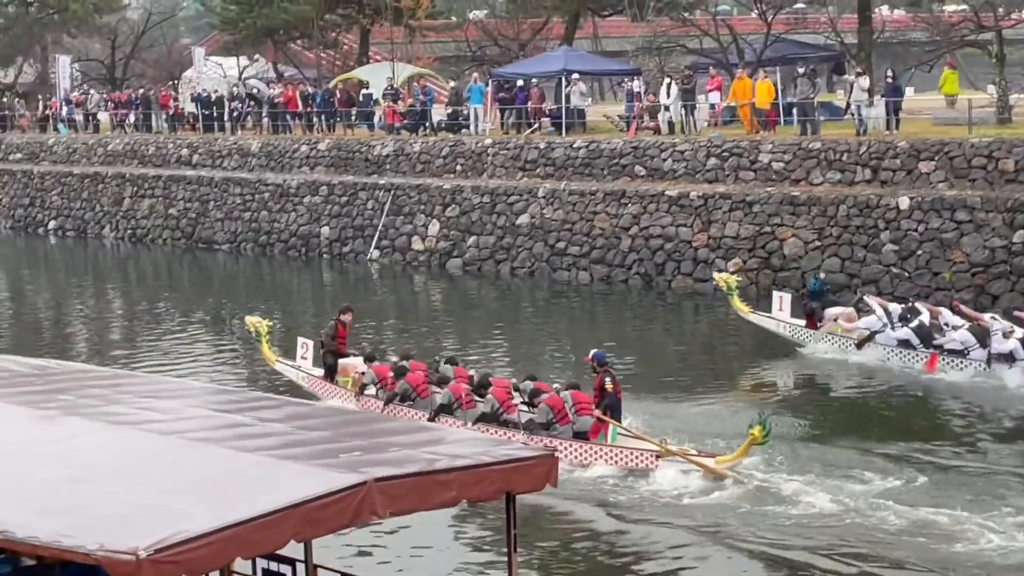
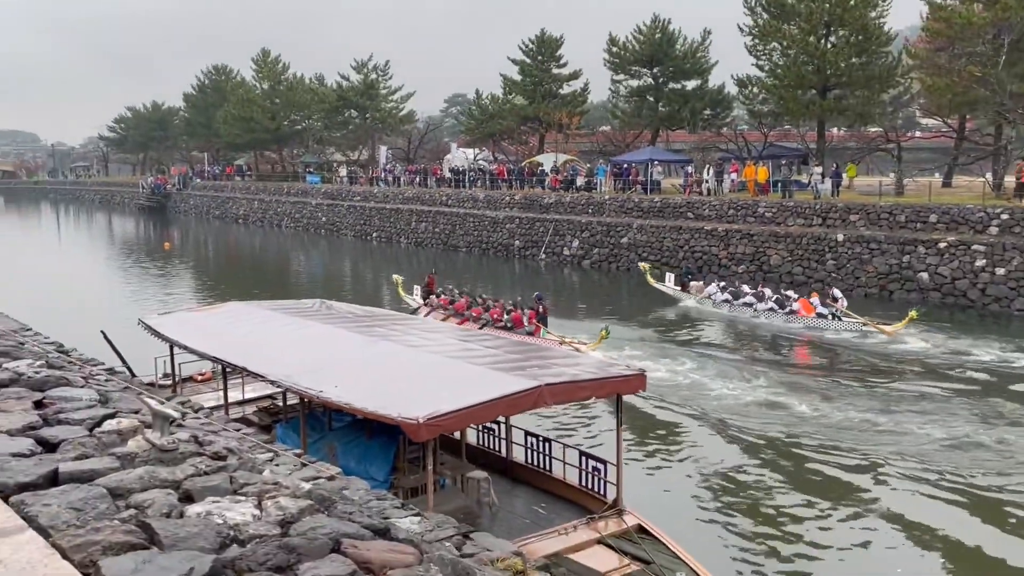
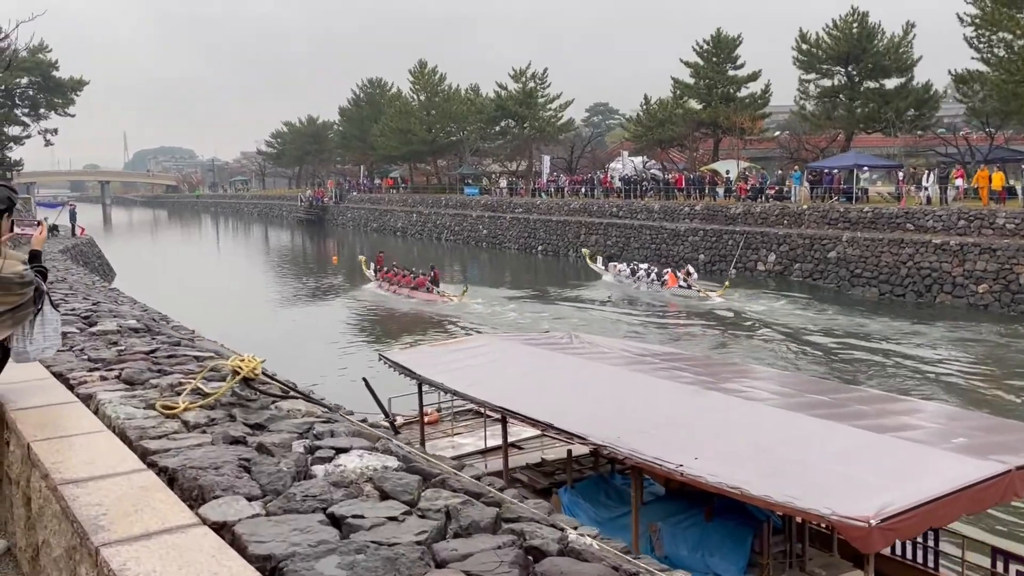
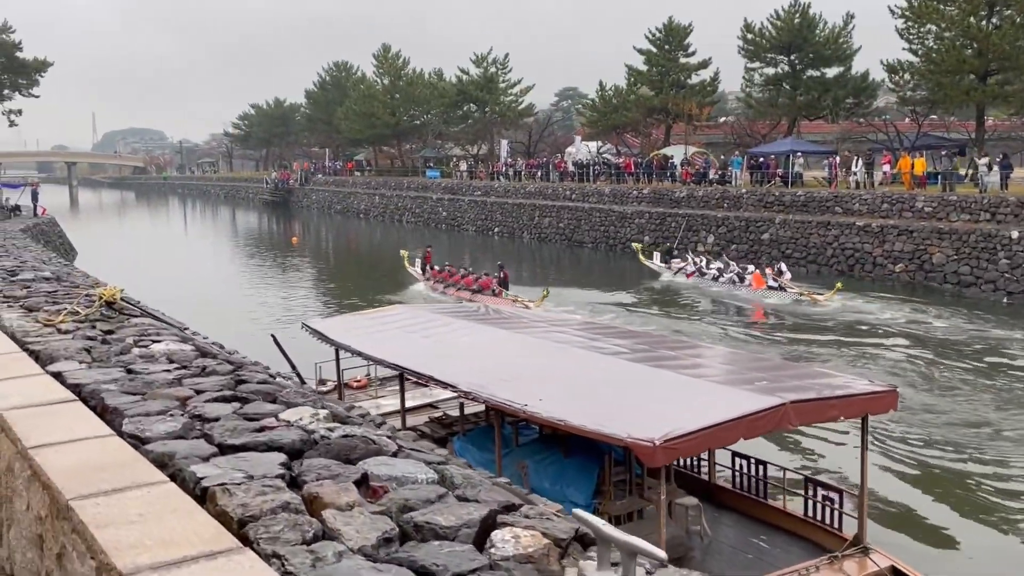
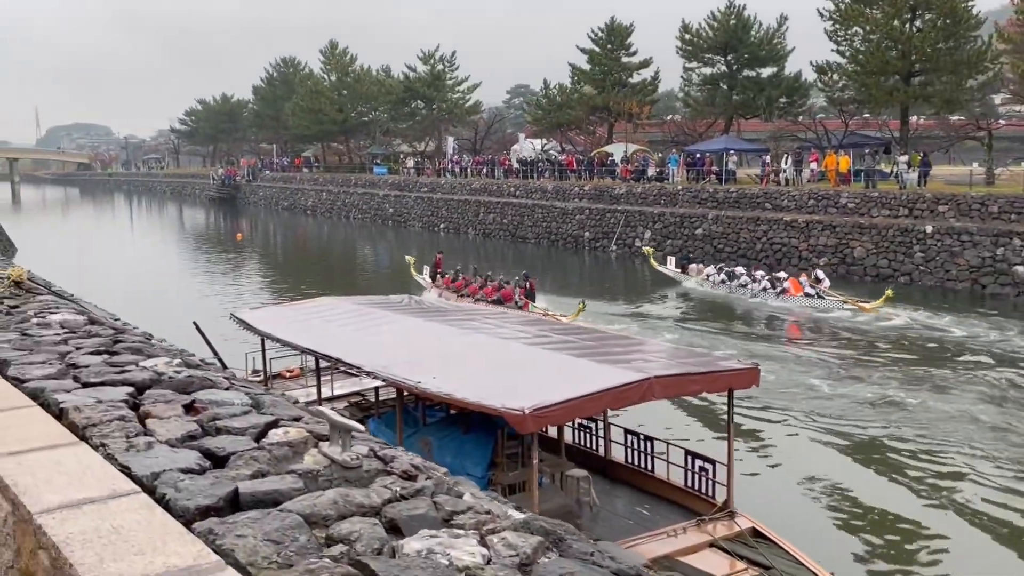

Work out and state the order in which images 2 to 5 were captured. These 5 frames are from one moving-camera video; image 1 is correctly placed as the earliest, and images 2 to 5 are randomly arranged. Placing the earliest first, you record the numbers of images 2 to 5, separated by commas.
2, 5, 4, 3
